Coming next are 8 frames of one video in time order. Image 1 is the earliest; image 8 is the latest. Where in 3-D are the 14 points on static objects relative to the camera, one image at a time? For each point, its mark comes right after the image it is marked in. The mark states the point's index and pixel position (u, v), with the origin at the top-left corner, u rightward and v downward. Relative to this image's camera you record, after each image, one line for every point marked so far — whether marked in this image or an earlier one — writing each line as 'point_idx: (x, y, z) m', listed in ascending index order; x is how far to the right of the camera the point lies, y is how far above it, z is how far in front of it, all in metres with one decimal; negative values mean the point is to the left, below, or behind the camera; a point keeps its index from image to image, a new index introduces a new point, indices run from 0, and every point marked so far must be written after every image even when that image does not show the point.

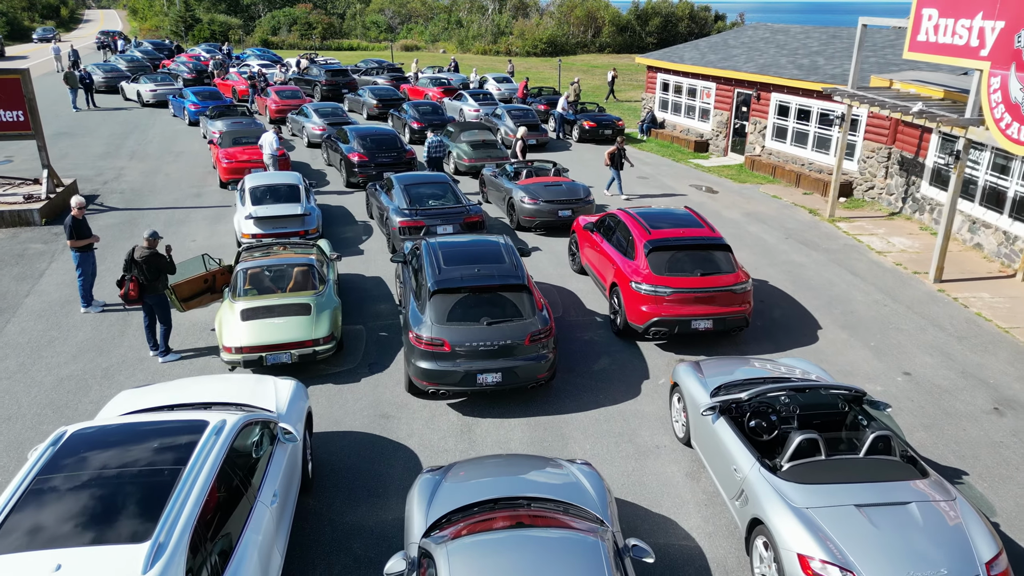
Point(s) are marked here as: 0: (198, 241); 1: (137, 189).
0: (-6.1, +0.9, +15.1) m
1: (-9.2, +2.4, +18.9) m
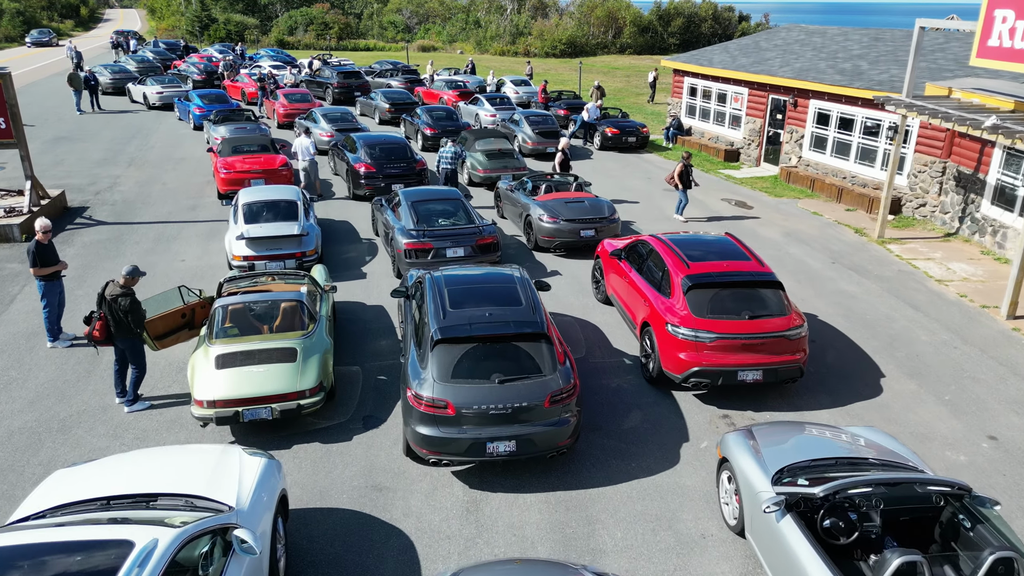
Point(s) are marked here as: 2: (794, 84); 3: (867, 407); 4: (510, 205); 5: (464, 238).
0: (-5.8, +0.5, +13.9) m
1: (-8.8, +2.0, +17.8) m
2: (+7.2, +5.2, +19.8) m
3: (+4.1, -1.4, +8.9) m
4: (0.0, +1.7, +16.1) m
5: (-0.8, +0.8, +12.7) m
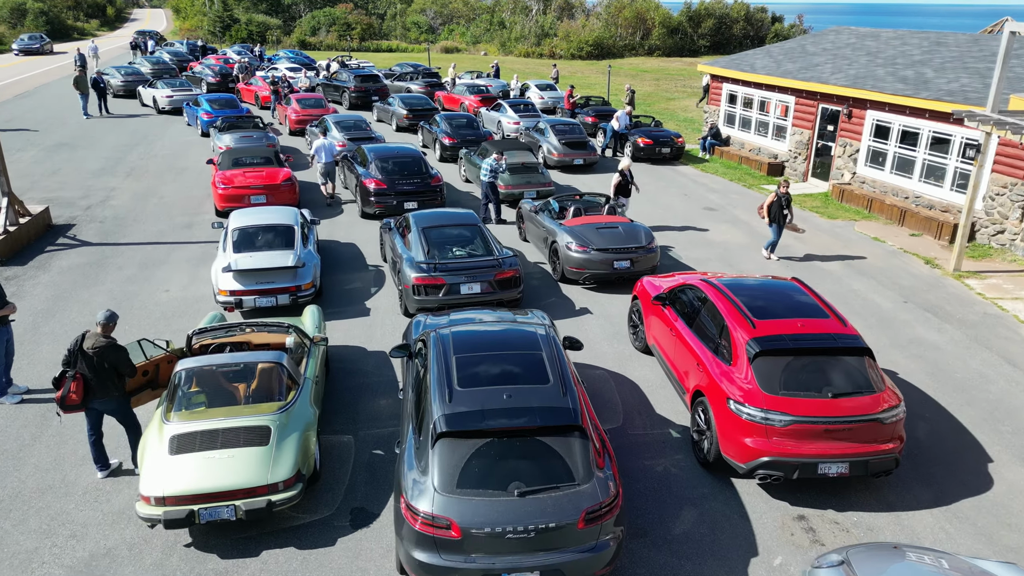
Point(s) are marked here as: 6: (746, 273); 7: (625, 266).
0: (-5.5, 0.0, +12.4) m
1: (-8.3, +1.5, +16.4) m
2: (+7.8, +4.5, +17.9) m
3: (+4.3, -2.0, +7.1) m
4: (+0.4, +1.1, +14.4) m
5: (-0.4, +0.2, +11.0) m
6: (+4.1, +0.3, +13.5) m
7: (+1.8, +0.4, +12.2) m
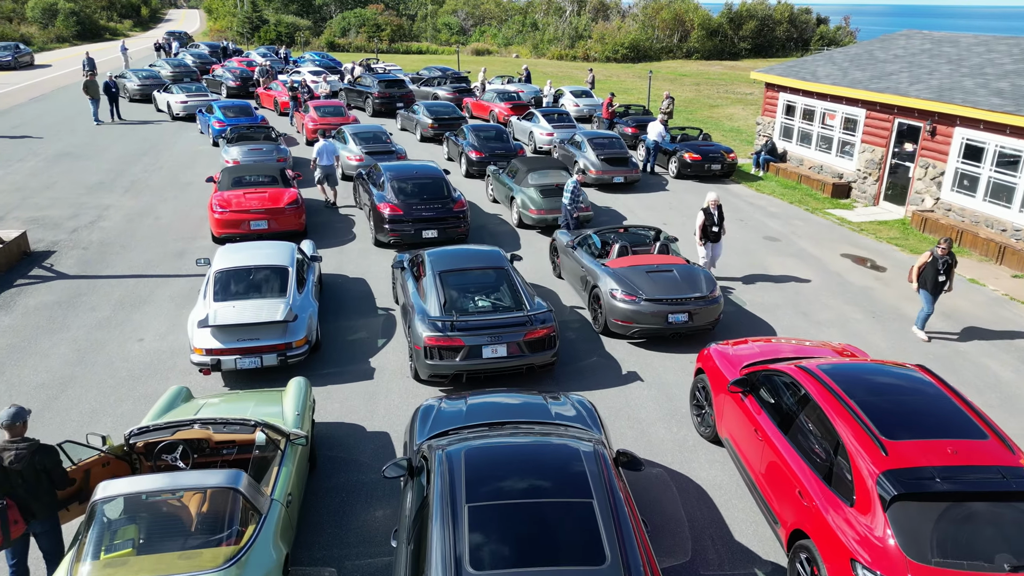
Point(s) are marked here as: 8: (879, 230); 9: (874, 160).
0: (-5.0, -0.7, +10.6) m
1: (-7.7, +0.9, +14.7) m
2: (+8.6, +3.7, +15.6) m
3: (+4.5, -2.8, +4.9) m
4: (+0.9, +0.4, +12.4) m
5: (0.0, -0.5, +9.0) m
6: (+4.6, -0.5, +11.3) m
7: (+2.2, -0.4, +10.2) m
8: (+7.6, +1.2, +16.0) m
9: (+8.4, +3.0, +17.9) m
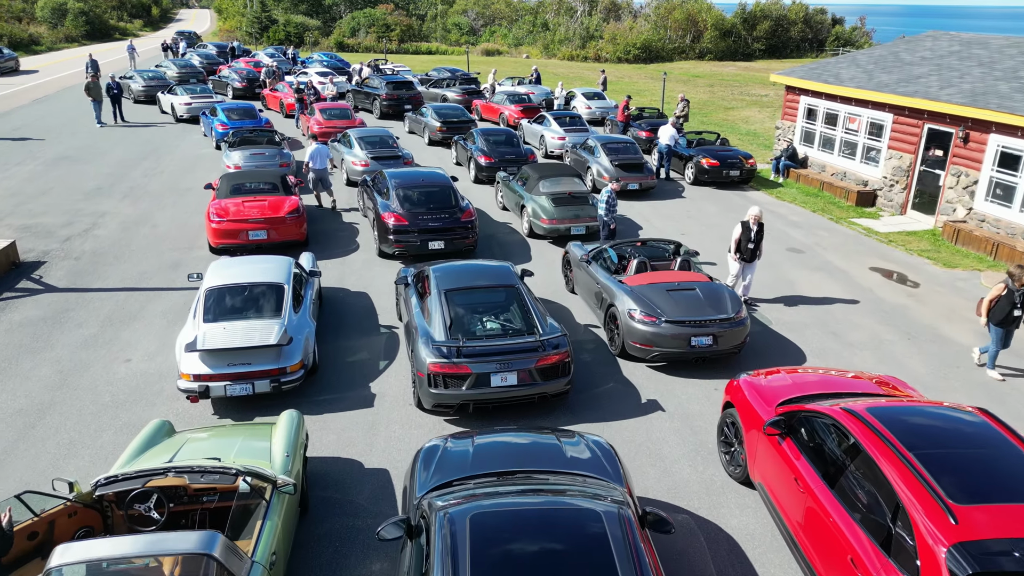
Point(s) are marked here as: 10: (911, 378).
0: (-4.9, -0.9, +10.0) m
1: (-7.5, +0.7, +14.1) m
2: (+8.8, +3.4, +14.9) m
3: (+4.6, -3.1, +4.2) m
4: (+1.1, +0.1, +11.7) m
5: (+0.1, -0.8, +8.3) m
6: (+4.7, -0.8, +10.6) m
7: (+2.4, -0.7, +9.5) m
8: (+7.8, +0.9, +15.3) m
9: (+8.6, +2.7, +17.1) m
10: (+5.0, -1.1, +9.7) m
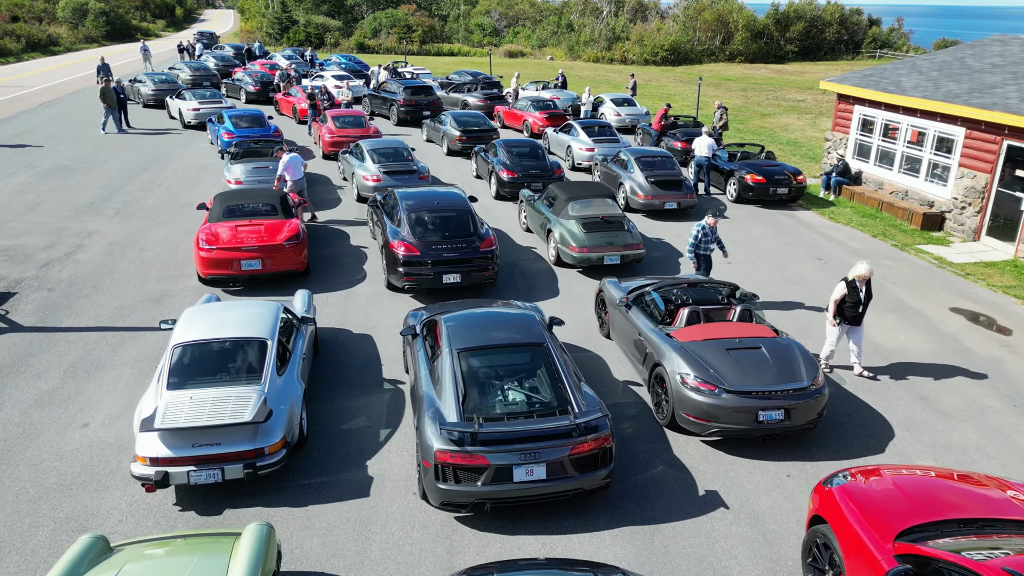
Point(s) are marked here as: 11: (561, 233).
0: (-4.6, -1.5, +8.5) m
1: (-7.1, +0.1, +12.6) m
2: (+9.2, +2.7, +13.0) m
3: (+4.7, -3.7, +2.4) m
4: (+1.5, -0.5, +10.0) m
5: (+0.3, -1.4, +6.7) m
6: (+5.0, -1.5, +8.8) m
7: (+2.7, -1.3, +7.8) m
8: (+8.3, +0.2, +13.4) m
9: (+9.1, +2.0, +15.2) m
10: (+5.3, -1.8, +7.9) m
11: (+0.9, +1.0, +13.5) m
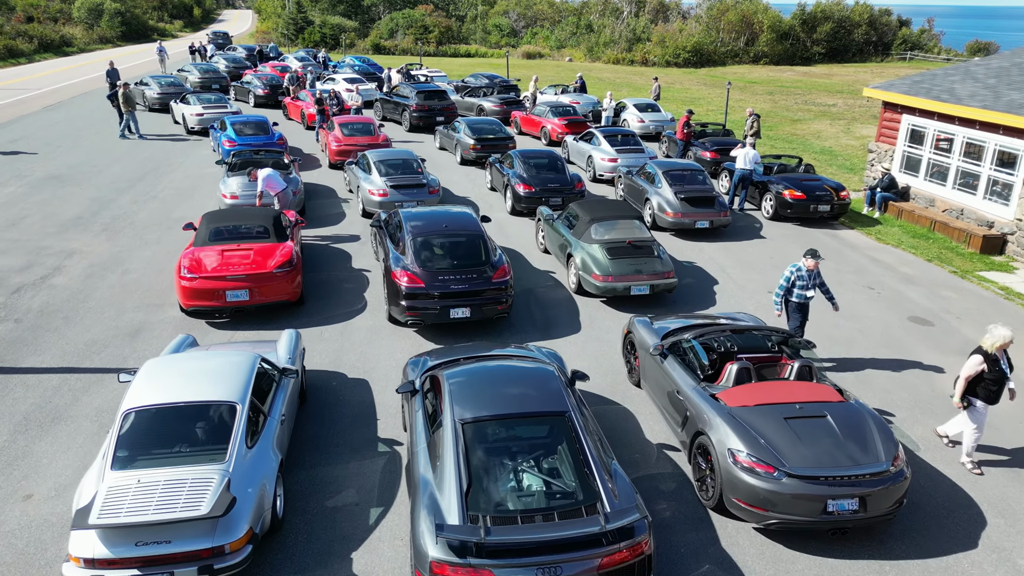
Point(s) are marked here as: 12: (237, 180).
0: (-4.4, -2.0, +7.2) m
1: (-6.8, -0.3, +11.5) m
2: (+9.5, +2.1, +11.5) m
3: (+4.7, -4.3, +1.0) m
4: (+1.6, -1.0, +8.7) m
5: (+0.4, -1.9, +5.4) m
6: (+5.2, -2.0, +7.4) m
7: (+2.8, -1.8, +6.4) m
8: (+8.5, -0.3, +11.9) m
9: (+9.4, +1.4, +13.7) m
10: (+5.4, -2.3, +6.5) m
11: (+1.1, +0.5, +12.1) m
12: (-5.6, +2.2, +15.7) m
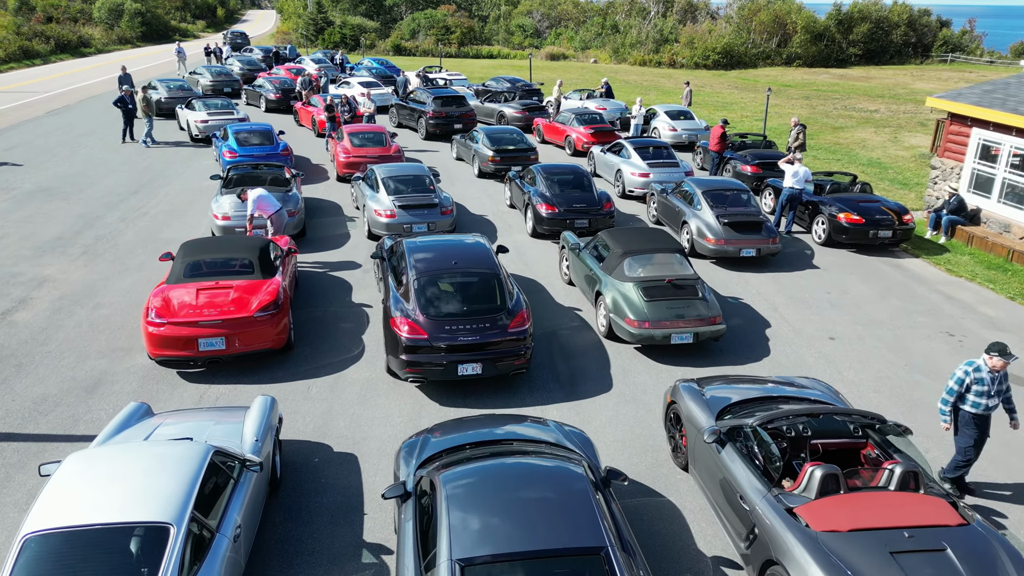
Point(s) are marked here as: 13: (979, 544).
0: (-4.3, -2.5, +5.7) m
1: (-6.6, -0.9, +10.0) m
2: (+9.8, +1.4, +9.6) m
3: (+4.6, -4.9, -0.8) m
4: (+1.8, -1.6, +7.0) m
5: (+0.5, -2.5, +3.7) m
6: (+5.3, -2.7, +5.6) m
7: (+2.9, -2.4, +4.7) m
8: (+8.8, -1.0, +10.0) m
9: (+9.8, +0.7, +11.8) m
10: (+5.5, -3.0, +4.7) m
11: (+1.4, -0.1, +10.5) m
12: (-5.2, +1.6, +14.2) m
13: (+3.2, -1.8, +5.4) m
